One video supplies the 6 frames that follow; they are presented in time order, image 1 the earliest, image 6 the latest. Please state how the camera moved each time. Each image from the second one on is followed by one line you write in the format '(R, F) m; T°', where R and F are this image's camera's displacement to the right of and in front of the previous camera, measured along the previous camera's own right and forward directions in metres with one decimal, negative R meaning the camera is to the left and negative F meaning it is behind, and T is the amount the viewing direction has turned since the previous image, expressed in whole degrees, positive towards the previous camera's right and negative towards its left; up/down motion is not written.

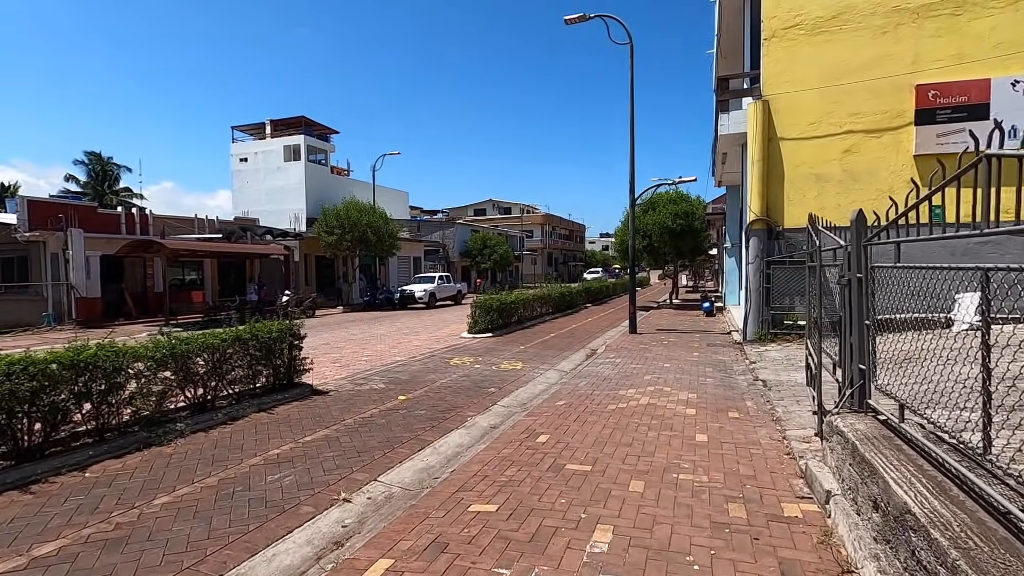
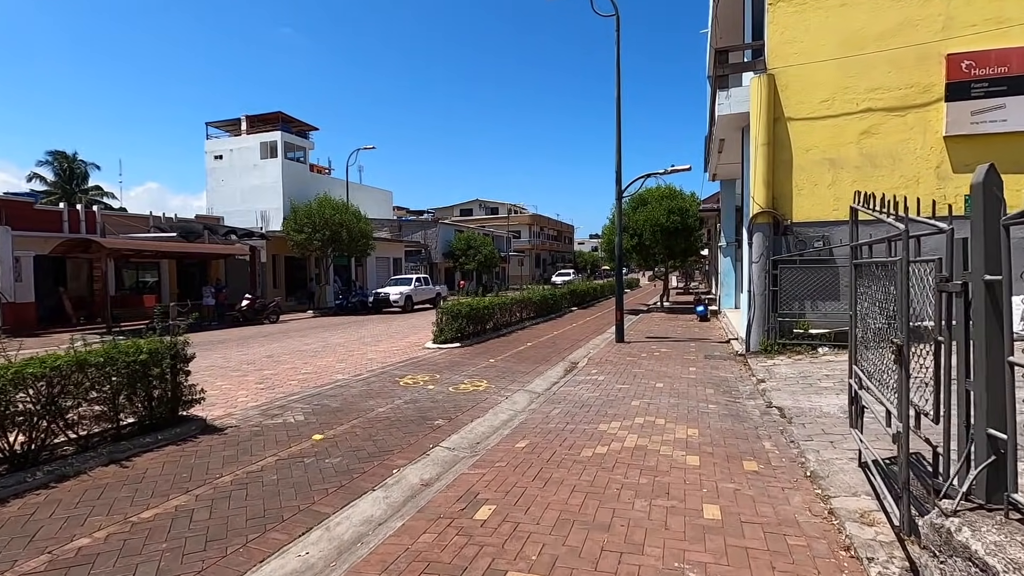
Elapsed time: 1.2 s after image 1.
(+0.5, +1.8) m; +1°
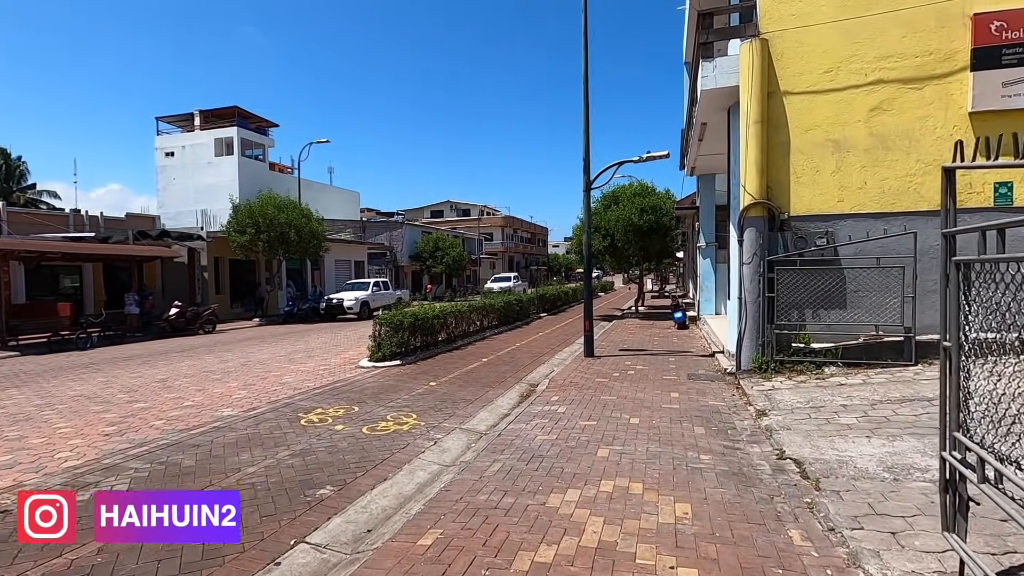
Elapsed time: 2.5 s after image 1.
(+0.6, +2.0) m; +3°
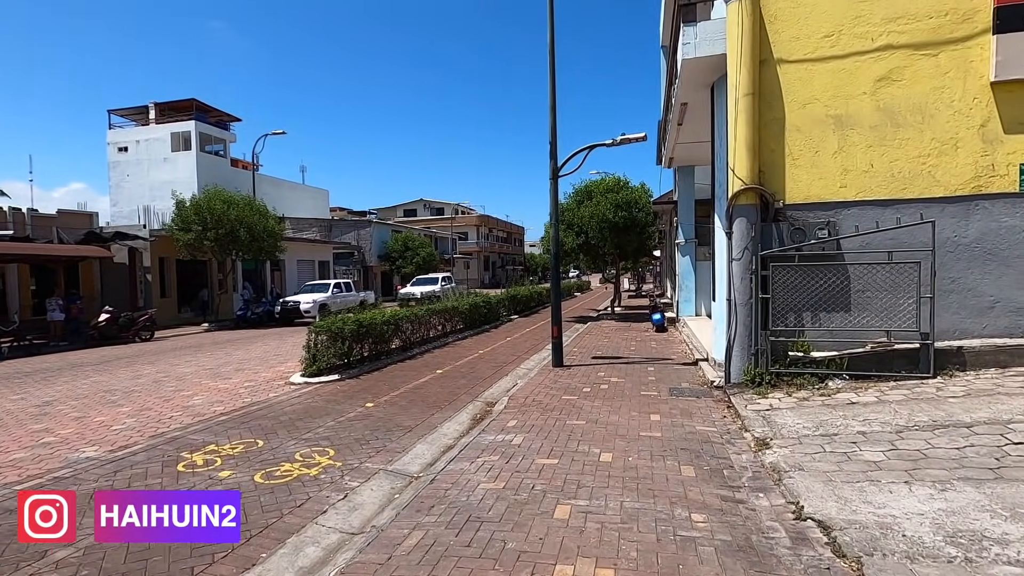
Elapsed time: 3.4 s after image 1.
(+0.4, +1.5) m; +2°
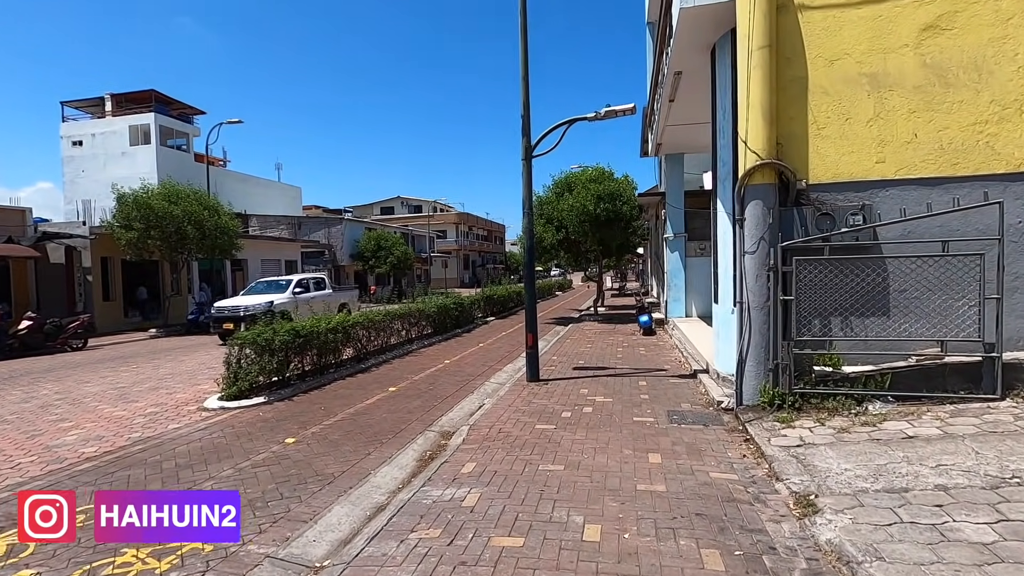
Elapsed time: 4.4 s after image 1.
(+0.3, +1.6) m; +2°
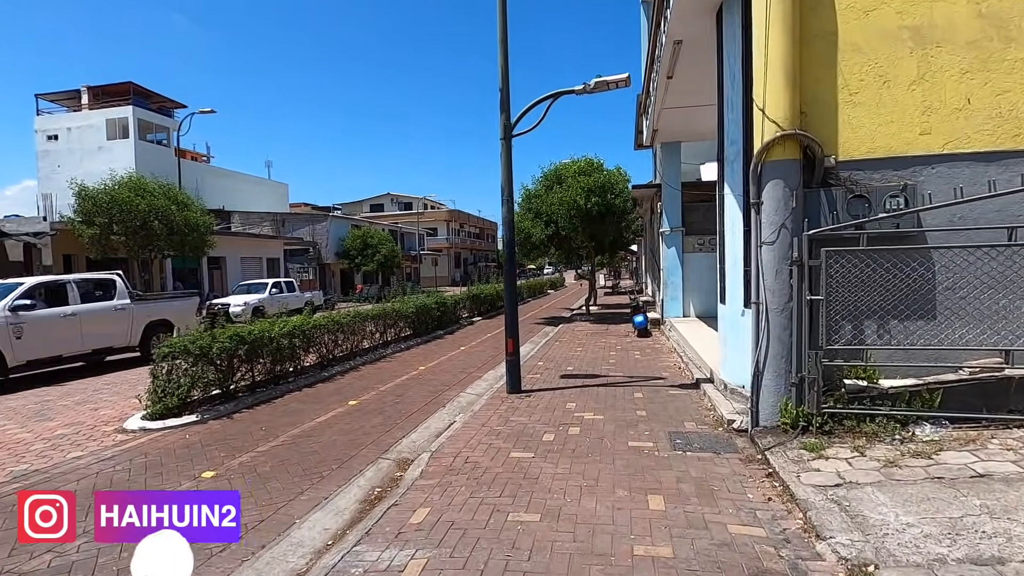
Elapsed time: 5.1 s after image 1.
(+0.2, +1.1) m; +1°
